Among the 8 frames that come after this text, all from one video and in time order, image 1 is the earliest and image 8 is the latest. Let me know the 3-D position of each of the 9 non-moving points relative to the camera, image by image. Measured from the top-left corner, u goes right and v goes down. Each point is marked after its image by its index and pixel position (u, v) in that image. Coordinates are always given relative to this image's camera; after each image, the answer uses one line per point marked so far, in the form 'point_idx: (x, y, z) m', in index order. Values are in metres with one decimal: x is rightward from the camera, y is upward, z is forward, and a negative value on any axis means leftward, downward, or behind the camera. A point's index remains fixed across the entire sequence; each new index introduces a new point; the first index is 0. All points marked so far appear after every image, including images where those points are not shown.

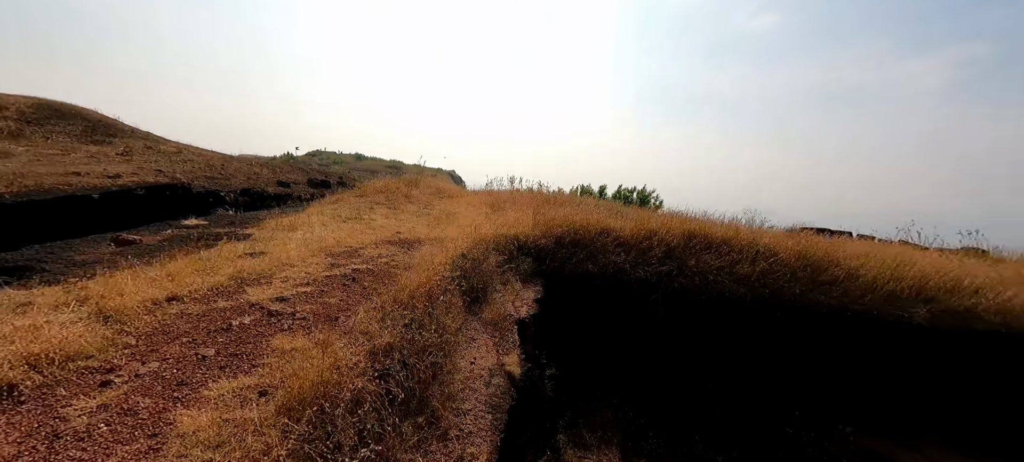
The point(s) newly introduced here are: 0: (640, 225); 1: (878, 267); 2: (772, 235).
0: (+1.6, +0.1, +4.7) m
1: (+3.8, -0.4, +4.2) m
2: (+3.4, -0.1, +5.1) m
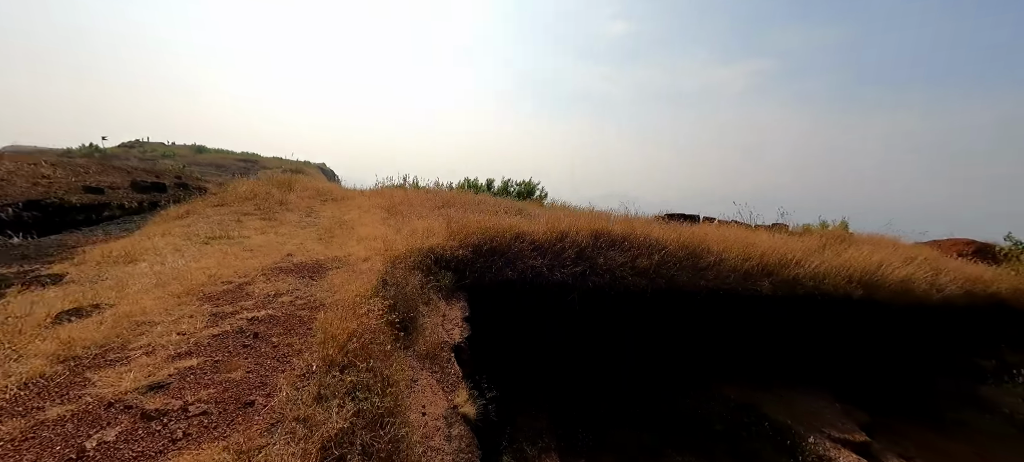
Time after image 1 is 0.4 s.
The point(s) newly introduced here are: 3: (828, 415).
0: (+0.6, +0.1, +4.8) m
1: (+2.8, -0.3, +5.0) m
2: (+2.1, 0.0, +5.8) m
3: (+3.4, -1.9, +4.3) m
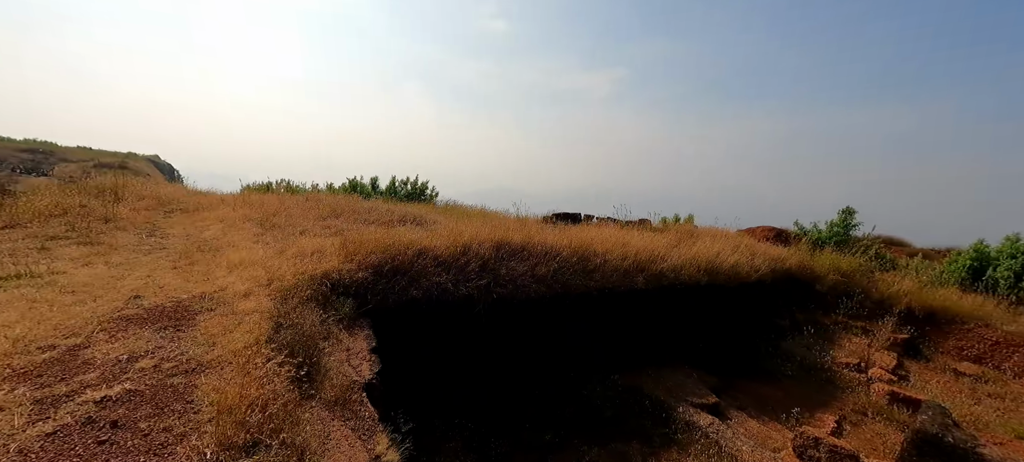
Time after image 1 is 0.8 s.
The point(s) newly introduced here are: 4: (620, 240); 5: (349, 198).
0: (-0.6, -0.1, +4.8) m
1: (+1.5, -0.3, +5.6) m
2: (+0.6, 0.0, +6.2) m
3: (+2.3, -2.0, +5.1) m
4: (+1.8, -0.2, +6.3) m
5: (-3.3, +0.7, +8.2) m
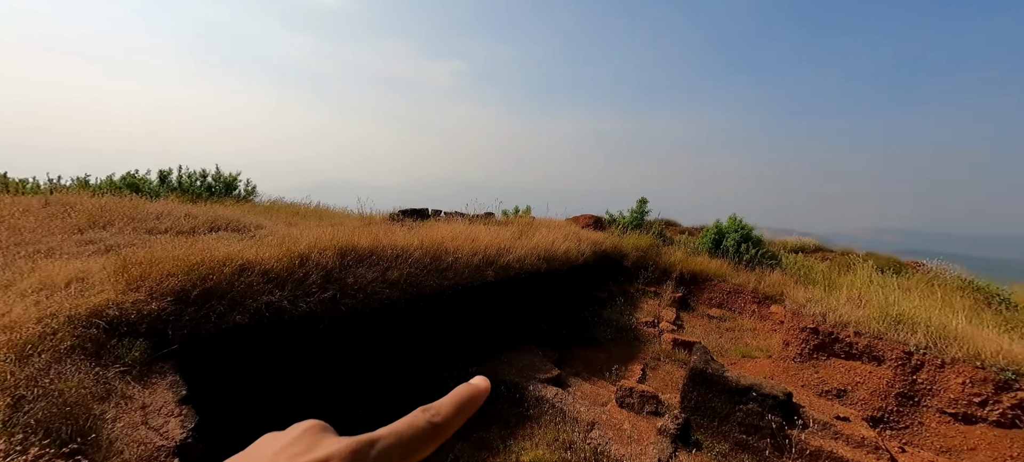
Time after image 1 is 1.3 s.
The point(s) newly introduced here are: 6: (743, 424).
0: (-2.3, -0.2, +4.2) m
1: (-0.7, -0.3, +5.8) m
2: (-1.7, 0.0, +5.9) m
3: (+0.3, -1.9, +5.7) m
4: (-0.7, -0.1, +6.5) m
5: (-6.1, +0.5, +6.3) m
6: (+2.3, -1.9, +3.9) m
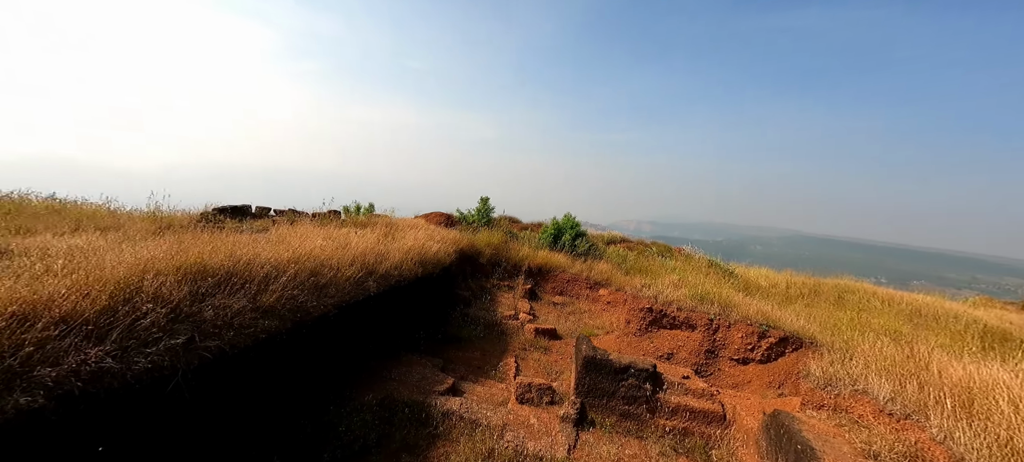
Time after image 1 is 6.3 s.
0: (-3.0, -0.3, +2.9) m
1: (-2.1, -0.3, +5.0) m
2: (-3.1, -0.1, +4.7) m
3: (-1.2, -1.9, +5.4) m
4: (-2.5, -0.2, +5.7) m
5: (-7.3, +0.3, +3.1) m
6: (+1.3, -1.9, +4.6) m
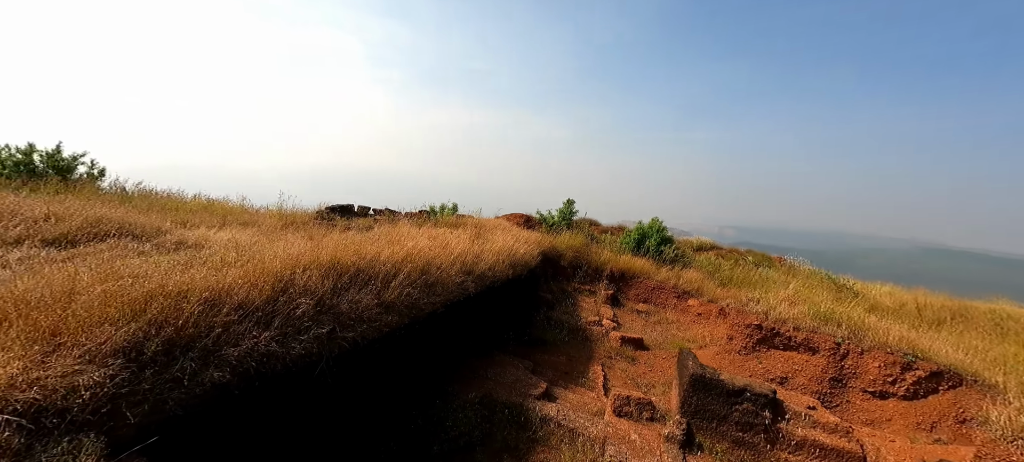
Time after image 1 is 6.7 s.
0: (-2.1, -0.3, +3.3) m
1: (-0.9, -0.4, +5.2) m
2: (-1.9, -0.1, +5.1) m
3: (+0.1, -2.0, +5.4) m
4: (-1.1, -0.2, +5.9) m
5: (-6.2, +0.4, +4.3) m
6: (+2.4, -2.0, +4.2) m
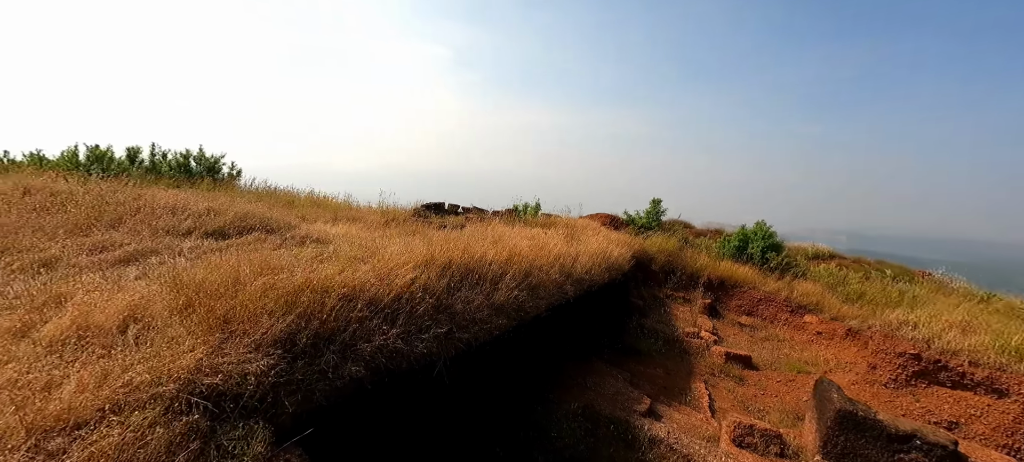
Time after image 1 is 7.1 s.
0: (-1.1, -0.3, +3.4) m
1: (+0.4, -0.4, +5.1) m
2: (-0.6, -0.1, +5.1) m
3: (+1.4, -2.0, +5.1) m
4: (+0.3, -0.2, +5.8) m
5: (-5.0, +0.6, +5.1) m
6: (+3.4, -2.1, +3.5) m
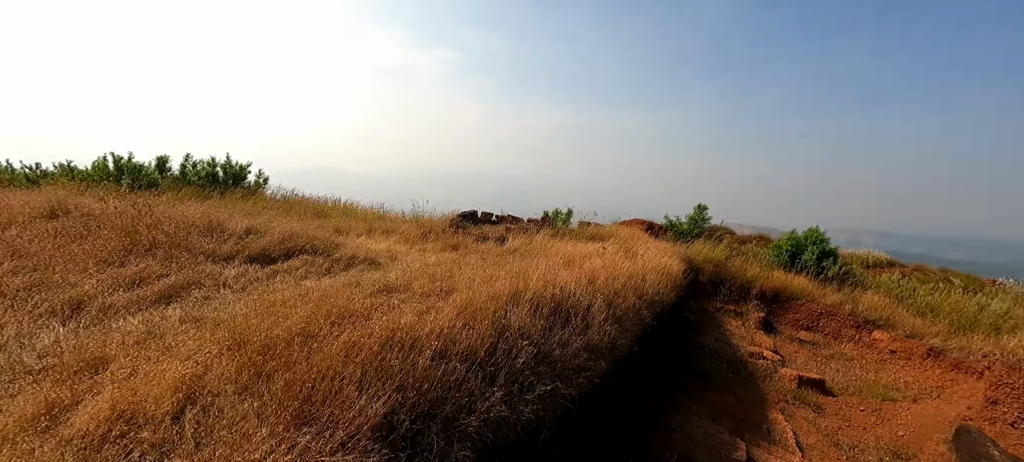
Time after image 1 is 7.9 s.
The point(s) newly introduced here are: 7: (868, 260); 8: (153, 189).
0: (-0.3, -0.5, +2.8) m
1: (+1.2, -0.6, +4.5) m
2: (+0.2, -0.3, +4.5) m
3: (+2.2, -2.2, +4.5) m
4: (+1.2, -0.4, +5.2) m
5: (-4.2, +0.3, +4.7) m
6: (+4.2, -2.3, +2.8) m
7: (+10.7, -0.9, +11.9) m
8: (-6.0, +0.7, +6.6) m
